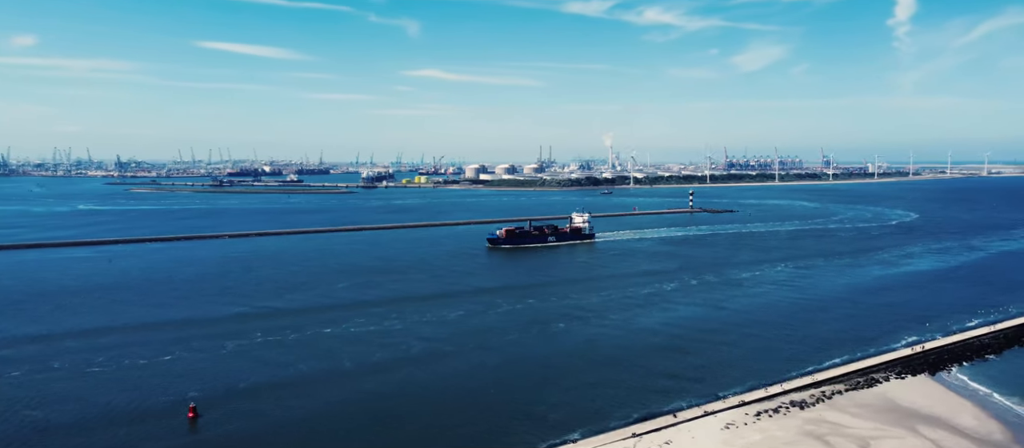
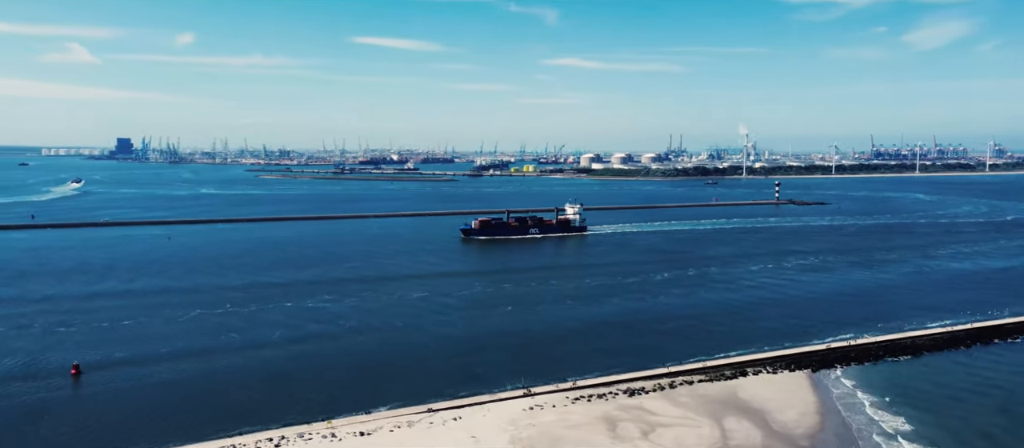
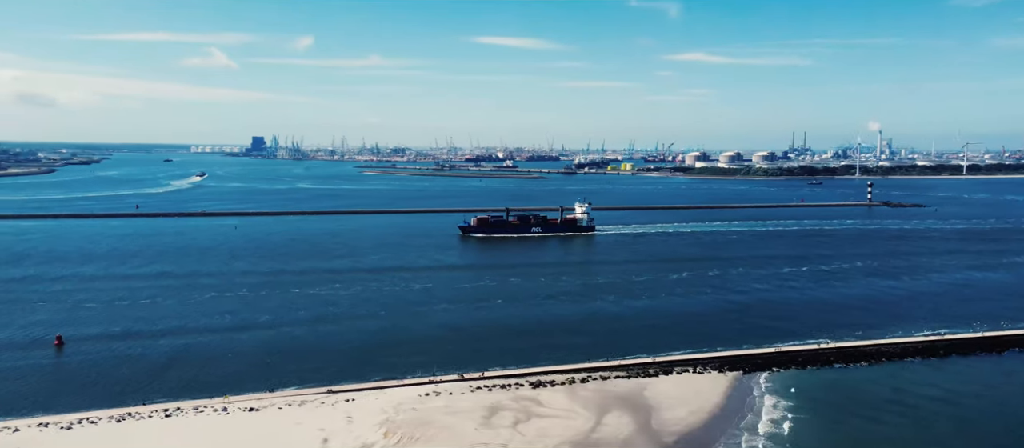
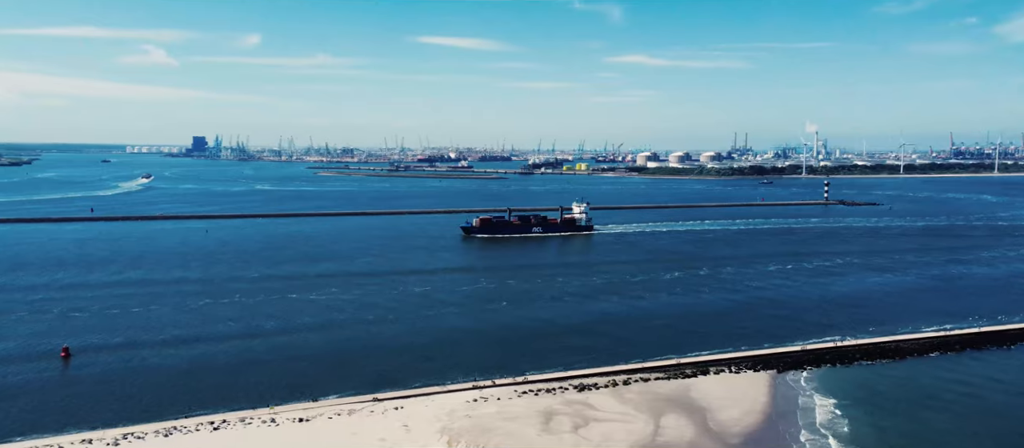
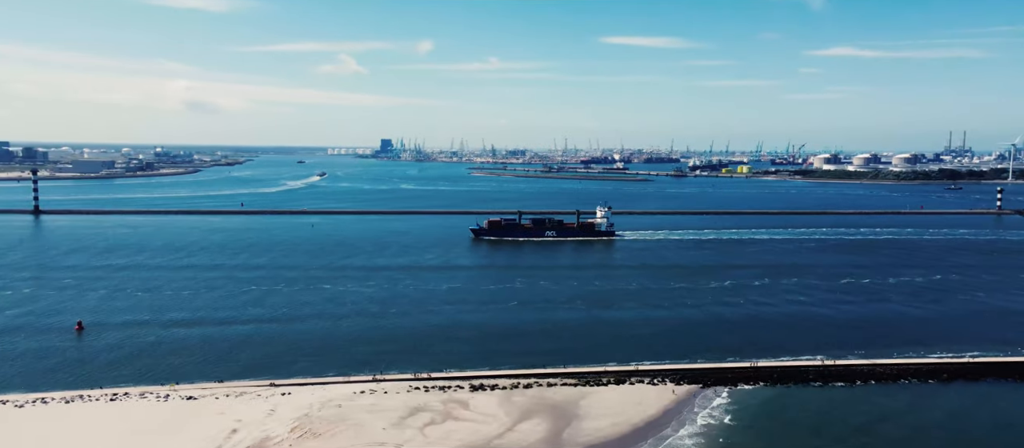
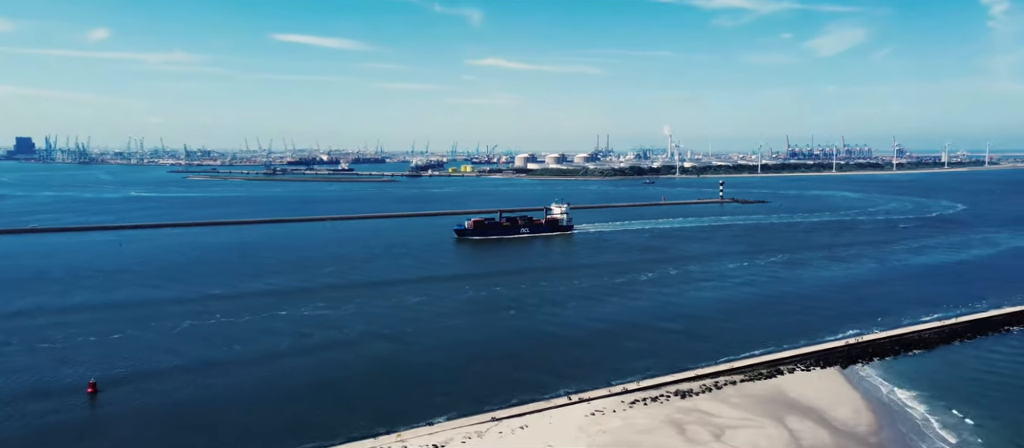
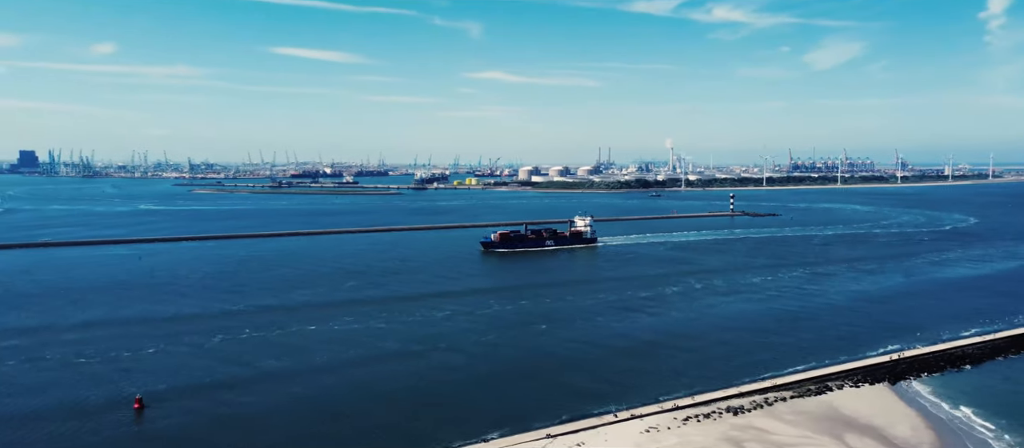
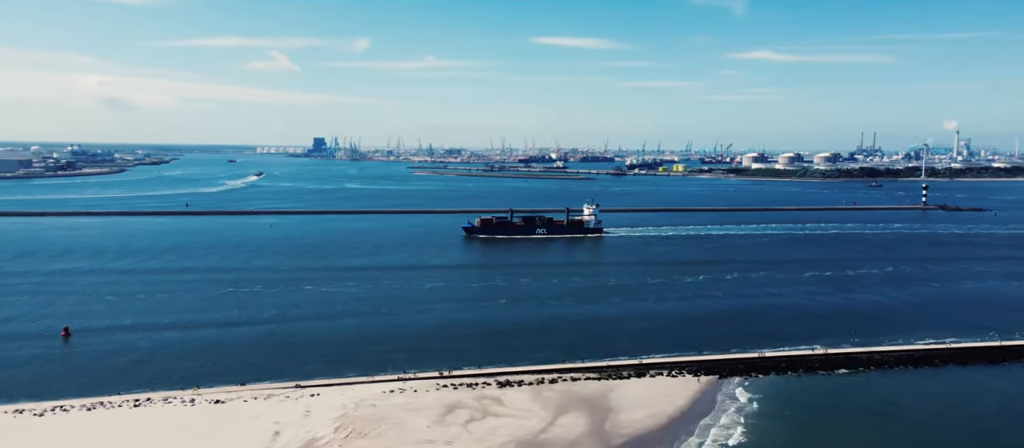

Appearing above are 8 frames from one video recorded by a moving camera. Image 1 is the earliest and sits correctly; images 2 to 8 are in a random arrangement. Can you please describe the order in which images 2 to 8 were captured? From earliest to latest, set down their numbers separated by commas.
7, 6, 2, 4, 3, 8, 5
